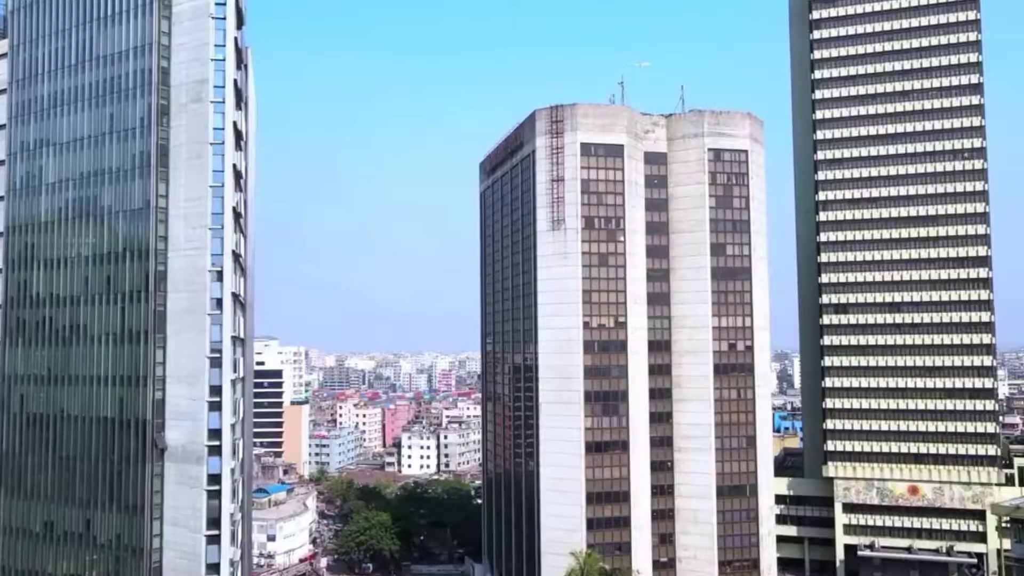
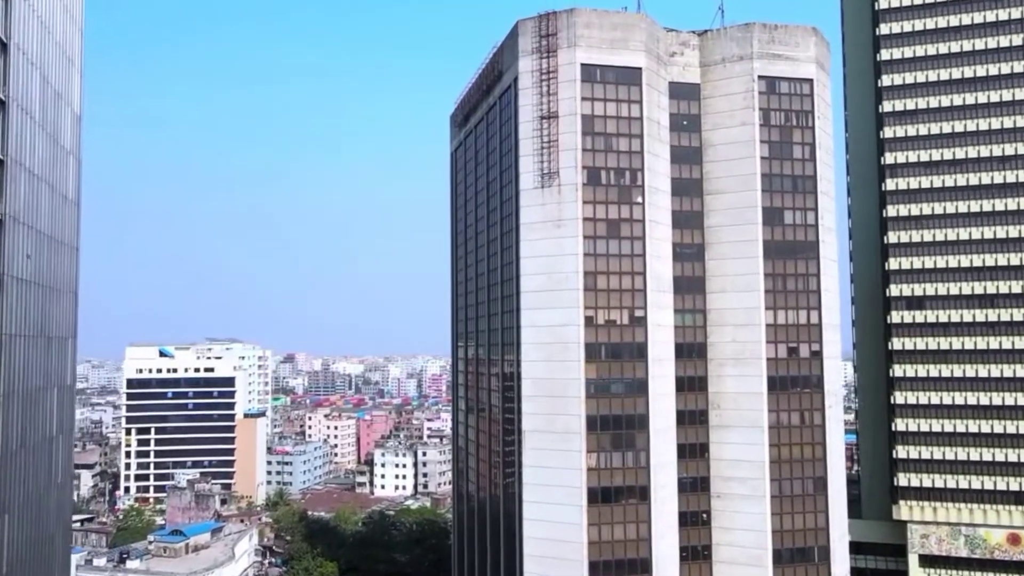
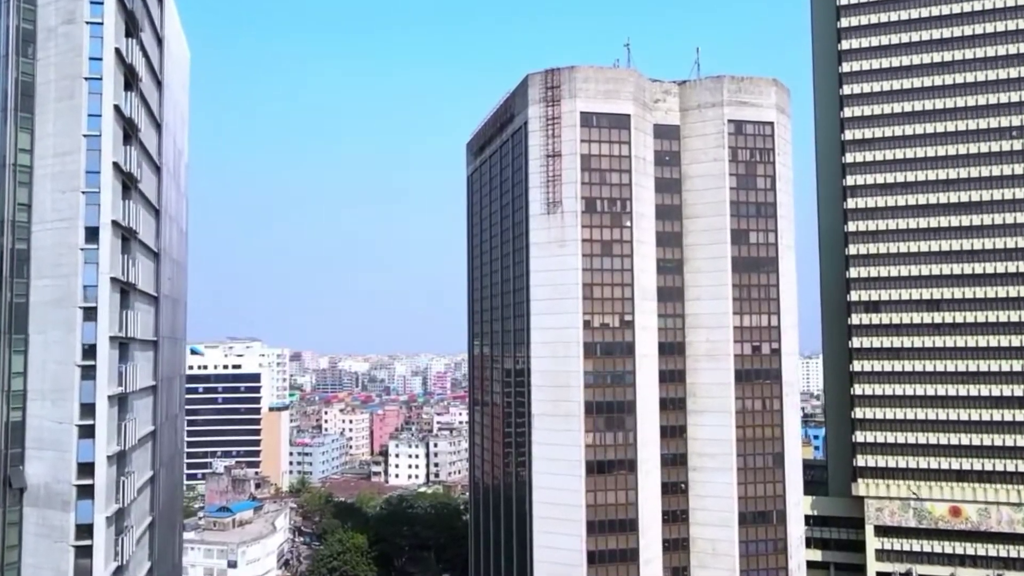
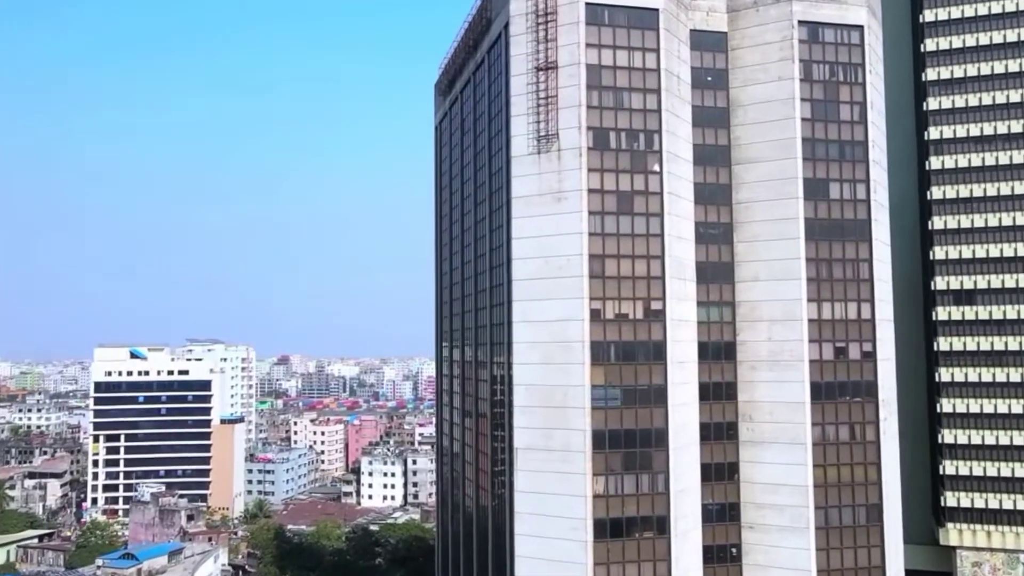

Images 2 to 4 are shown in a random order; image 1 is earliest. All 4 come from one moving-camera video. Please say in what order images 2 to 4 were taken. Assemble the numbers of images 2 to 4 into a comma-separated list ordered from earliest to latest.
3, 2, 4
